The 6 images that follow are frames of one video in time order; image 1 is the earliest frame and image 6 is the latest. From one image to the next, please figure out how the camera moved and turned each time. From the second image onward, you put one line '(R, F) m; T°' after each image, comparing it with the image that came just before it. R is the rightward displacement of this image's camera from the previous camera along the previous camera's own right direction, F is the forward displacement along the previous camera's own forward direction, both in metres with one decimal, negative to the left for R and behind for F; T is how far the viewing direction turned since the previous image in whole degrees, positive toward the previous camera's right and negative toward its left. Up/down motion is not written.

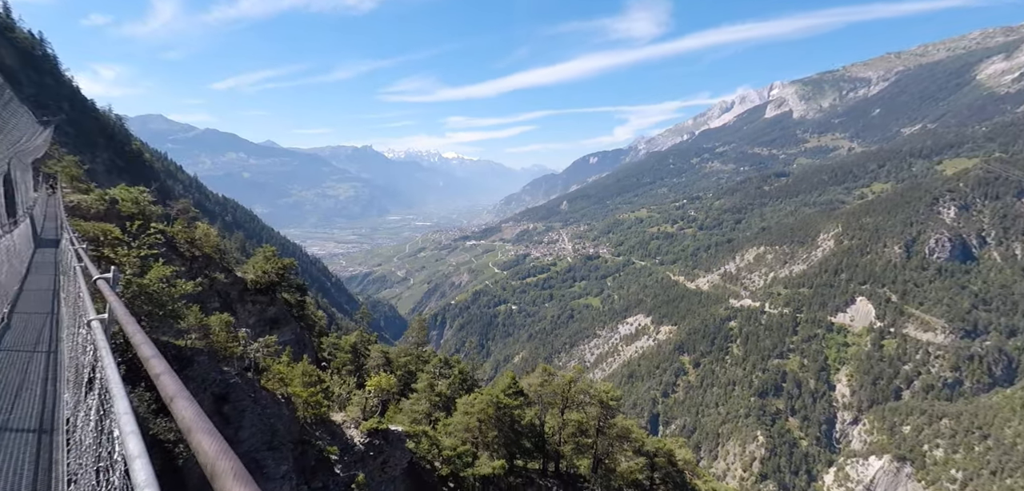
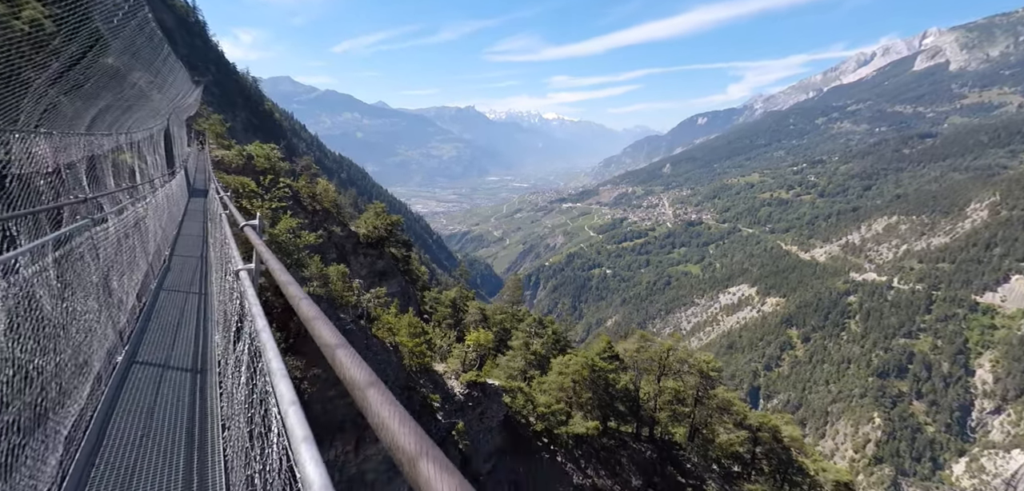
(-0.4, +0.3) m; -10°
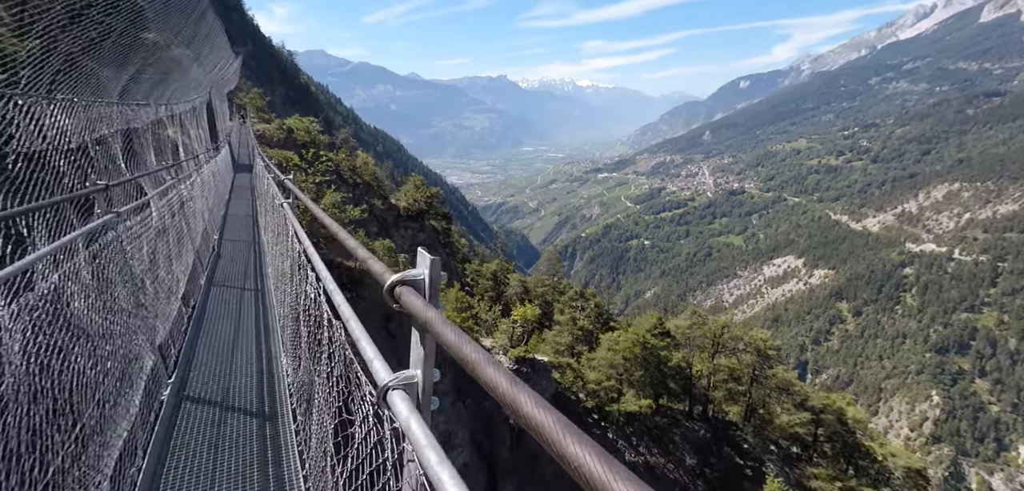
(-1.1, +1.6) m; -4°
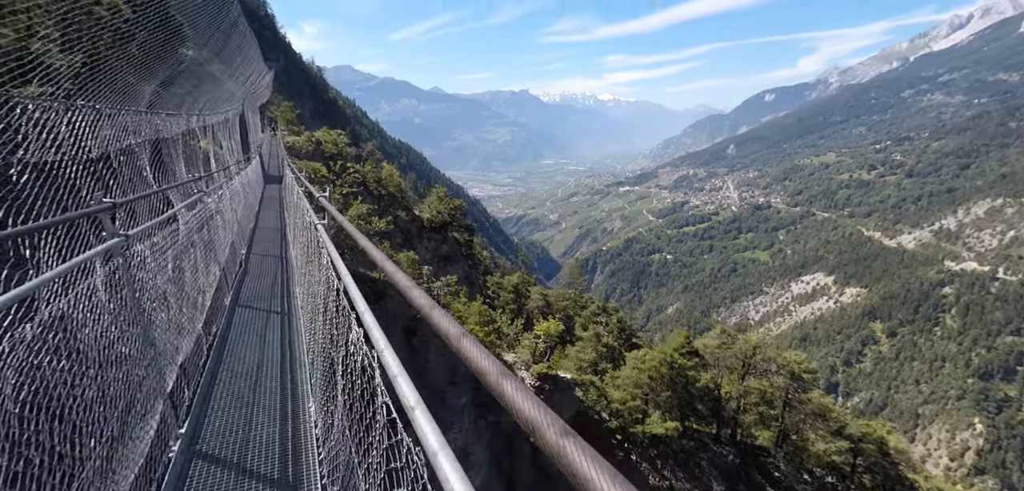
(-0.3, +0.8) m; -2°
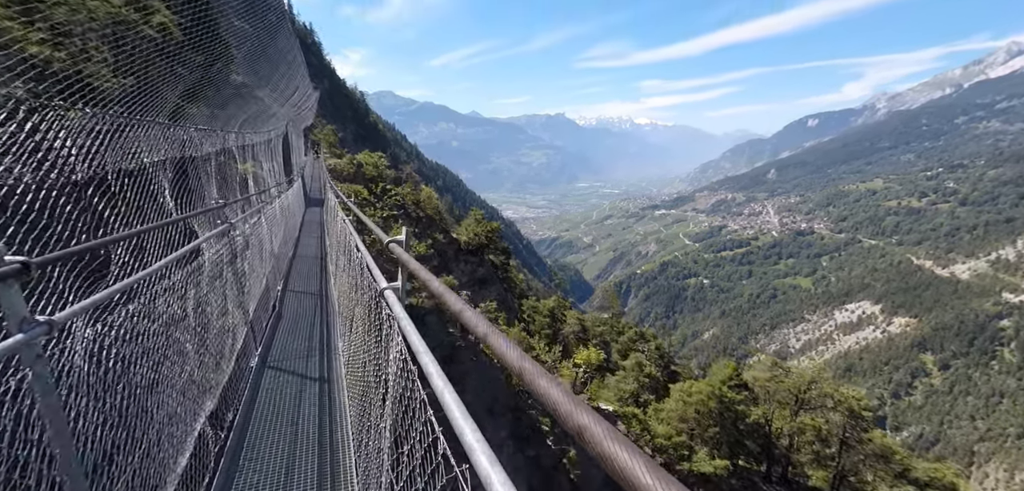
(-0.6, +1.0) m; -4°
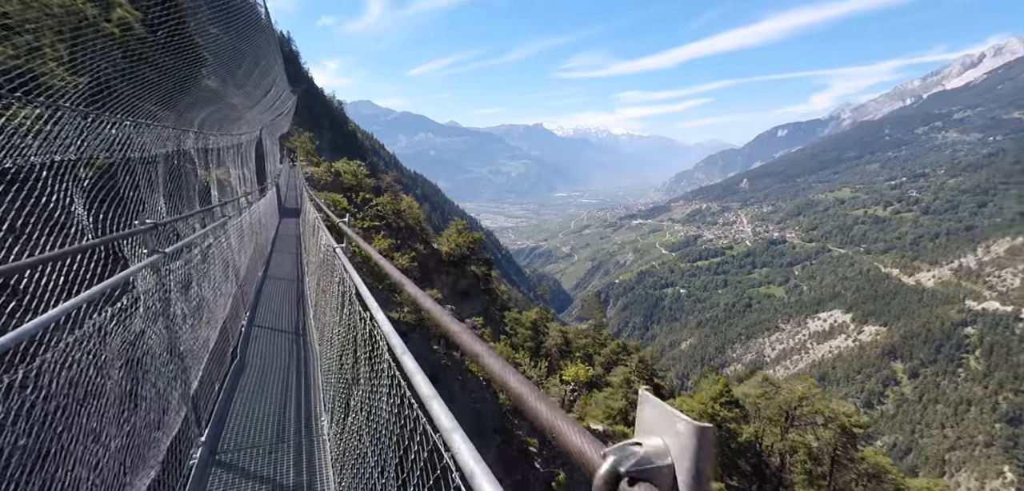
(-0.6, +1.6) m; +2°
